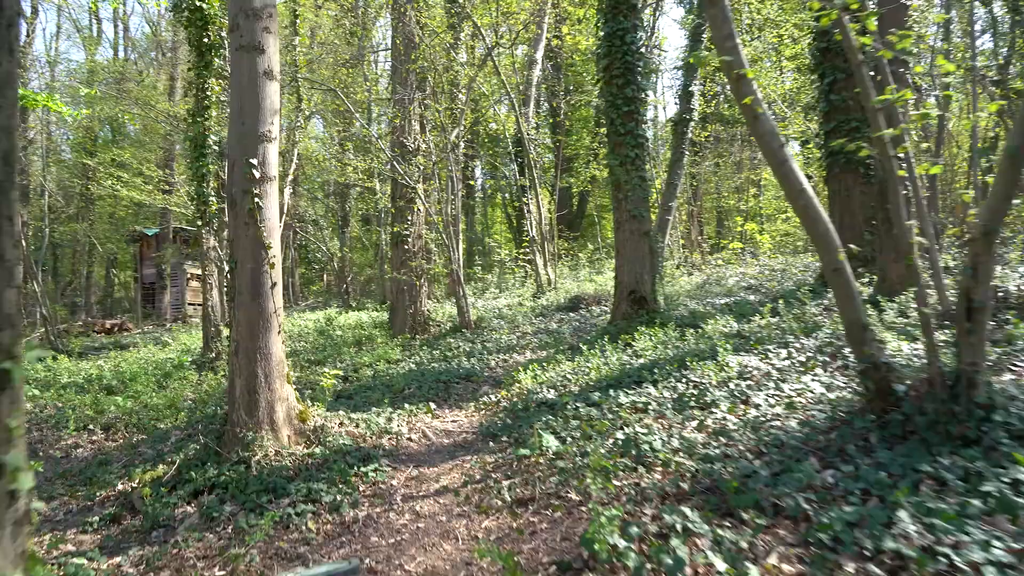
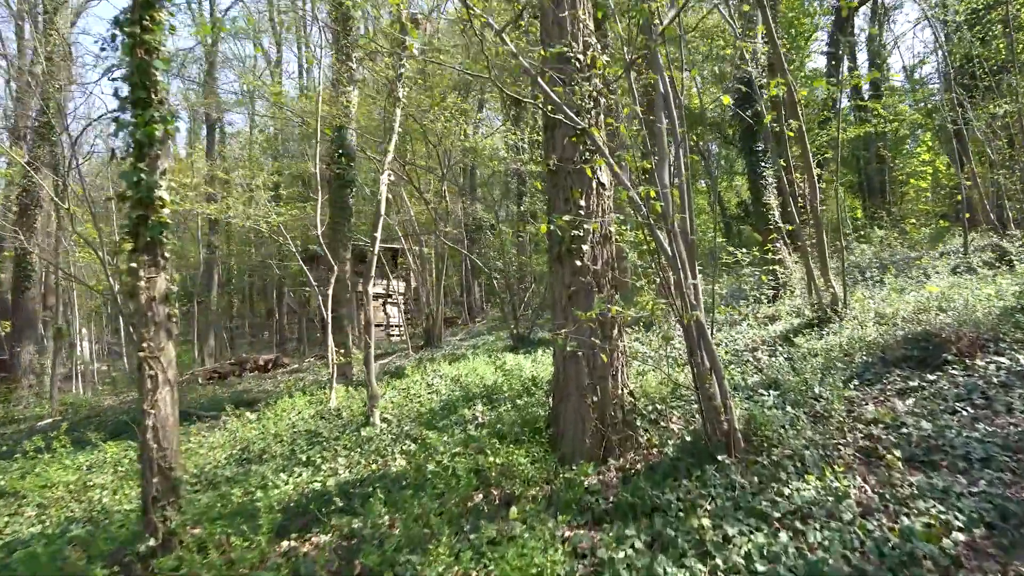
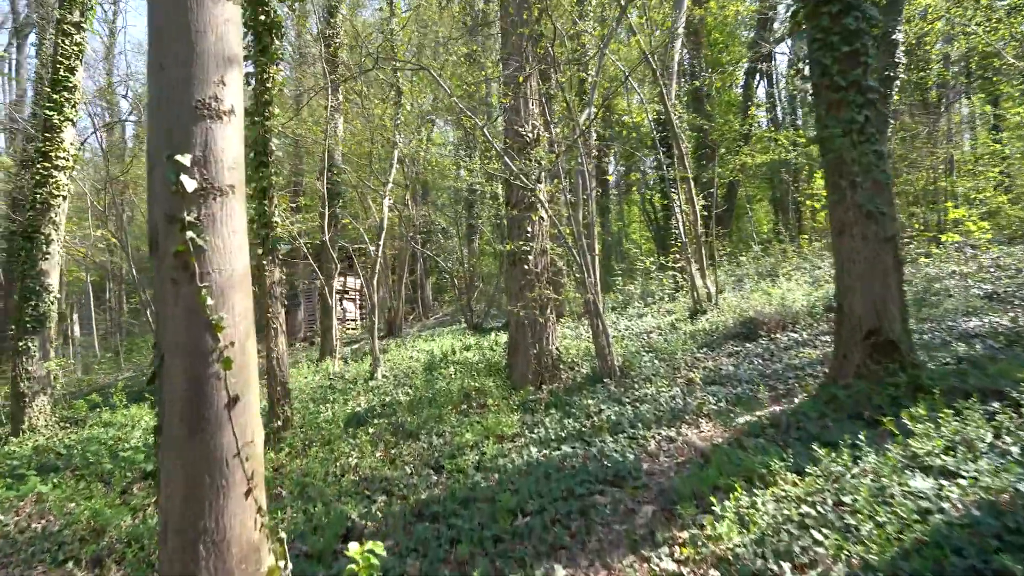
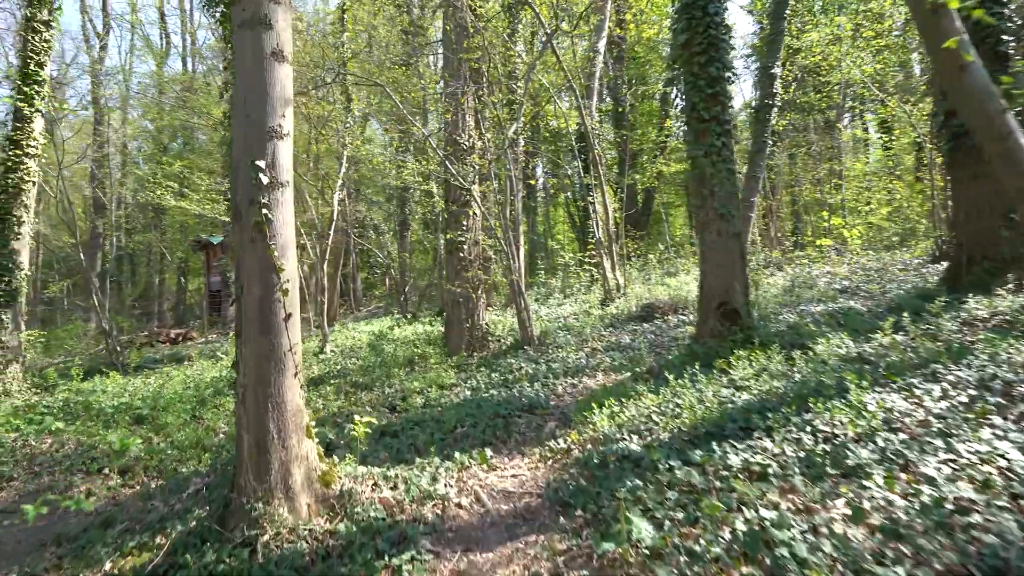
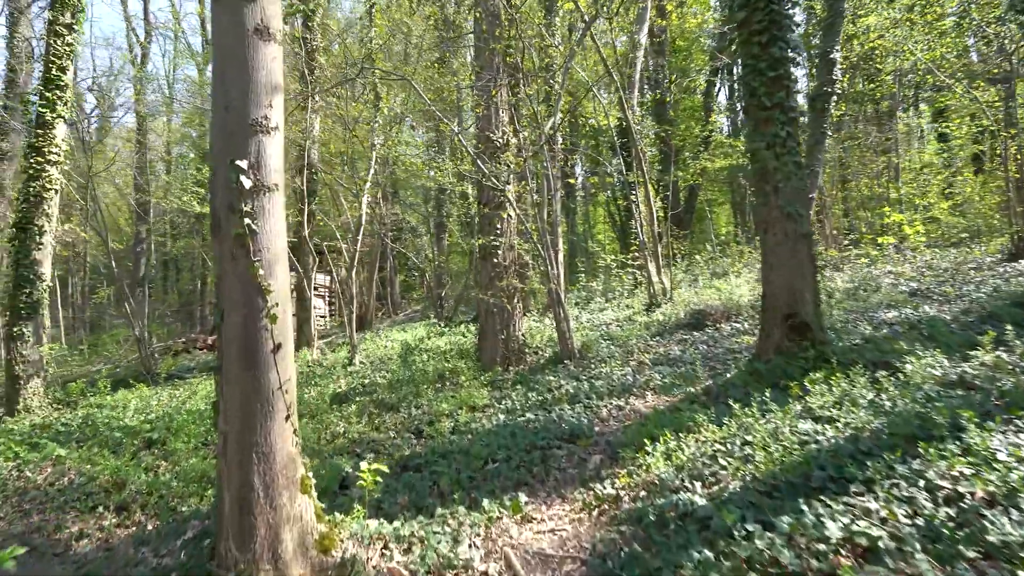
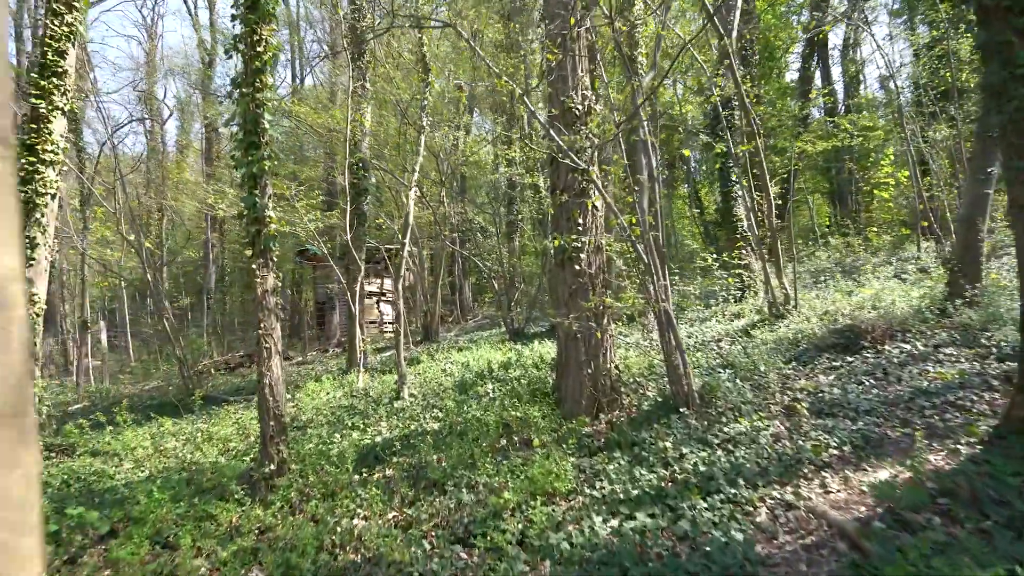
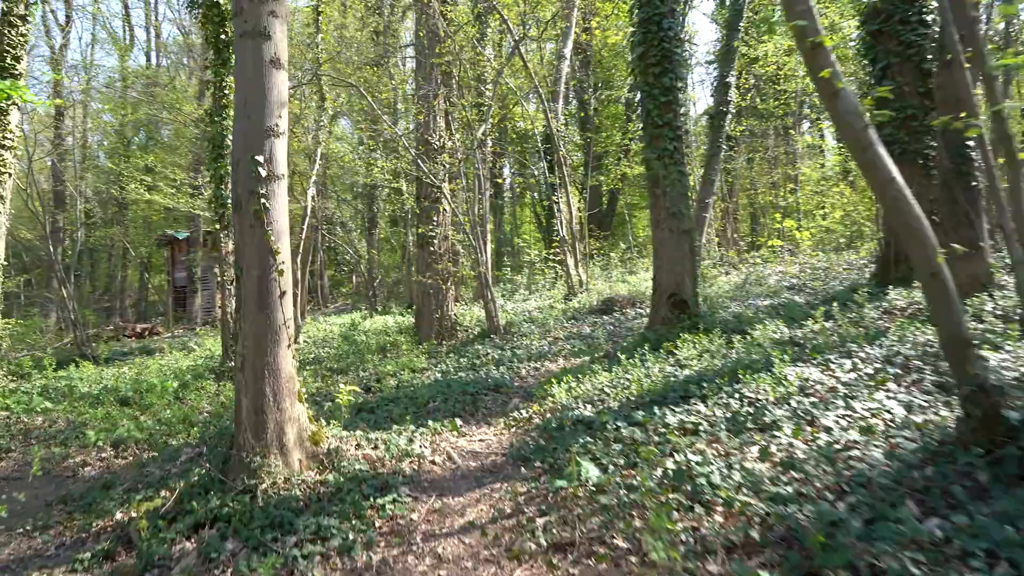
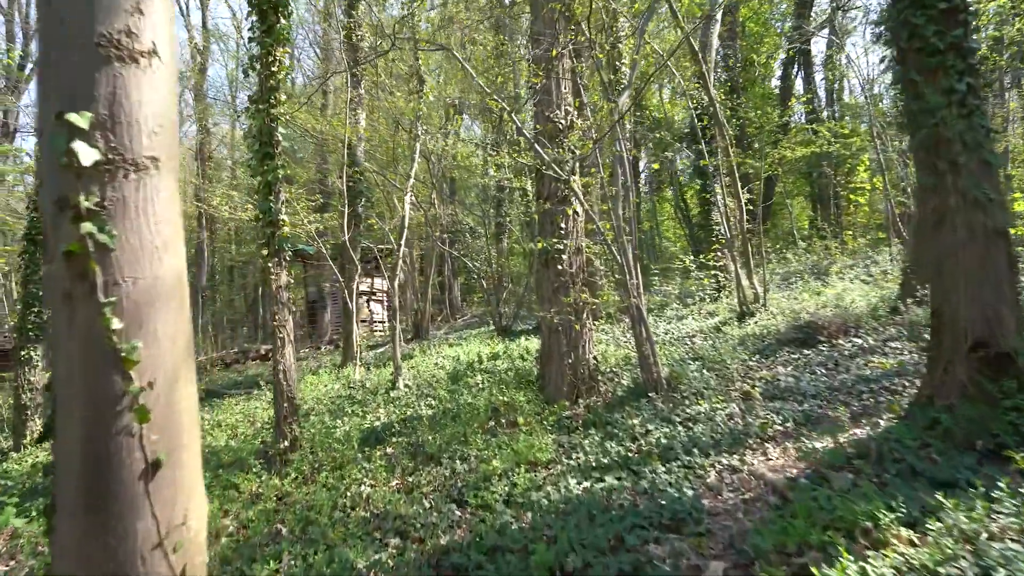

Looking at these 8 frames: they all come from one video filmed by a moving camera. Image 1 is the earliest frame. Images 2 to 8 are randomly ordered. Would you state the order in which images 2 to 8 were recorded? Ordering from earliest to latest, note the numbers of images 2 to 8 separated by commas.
7, 4, 5, 3, 8, 6, 2
